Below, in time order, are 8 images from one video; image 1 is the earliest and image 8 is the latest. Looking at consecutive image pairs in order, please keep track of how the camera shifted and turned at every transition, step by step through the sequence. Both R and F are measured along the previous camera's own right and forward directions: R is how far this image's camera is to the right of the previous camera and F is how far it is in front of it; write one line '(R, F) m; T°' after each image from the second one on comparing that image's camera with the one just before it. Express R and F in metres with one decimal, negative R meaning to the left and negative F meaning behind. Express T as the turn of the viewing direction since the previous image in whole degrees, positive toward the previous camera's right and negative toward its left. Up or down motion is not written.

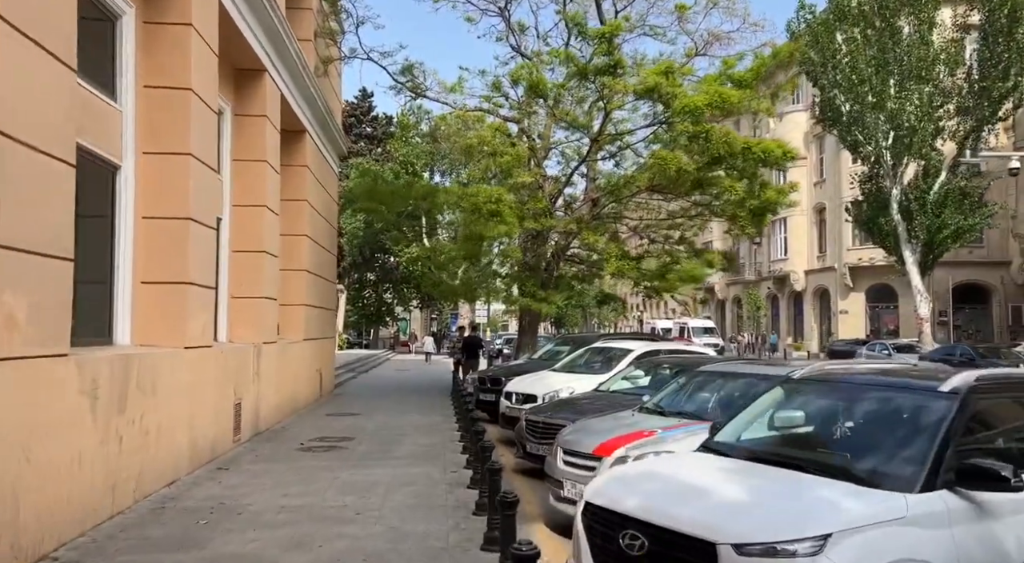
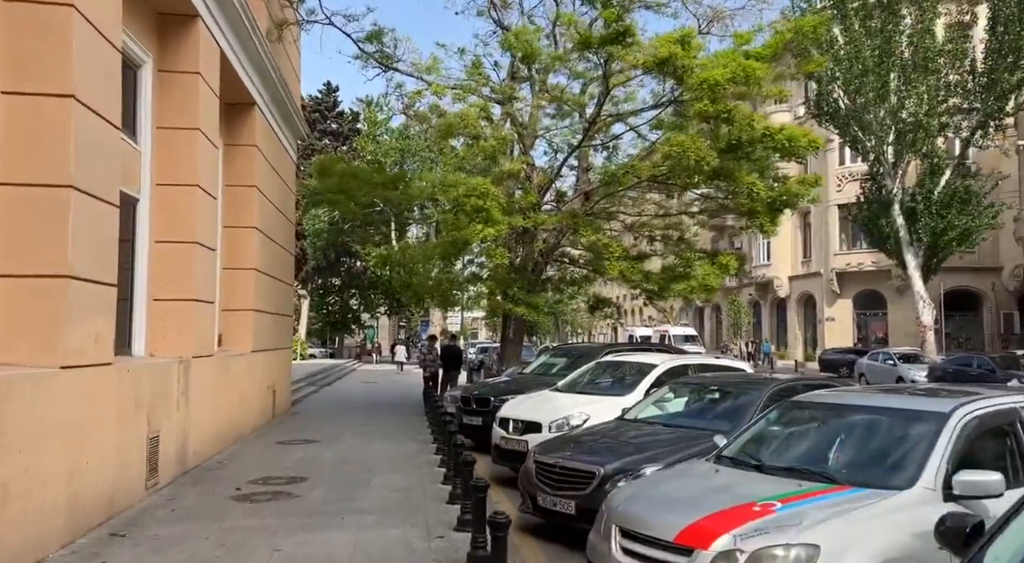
(-0.3, +2.2) m; +2°
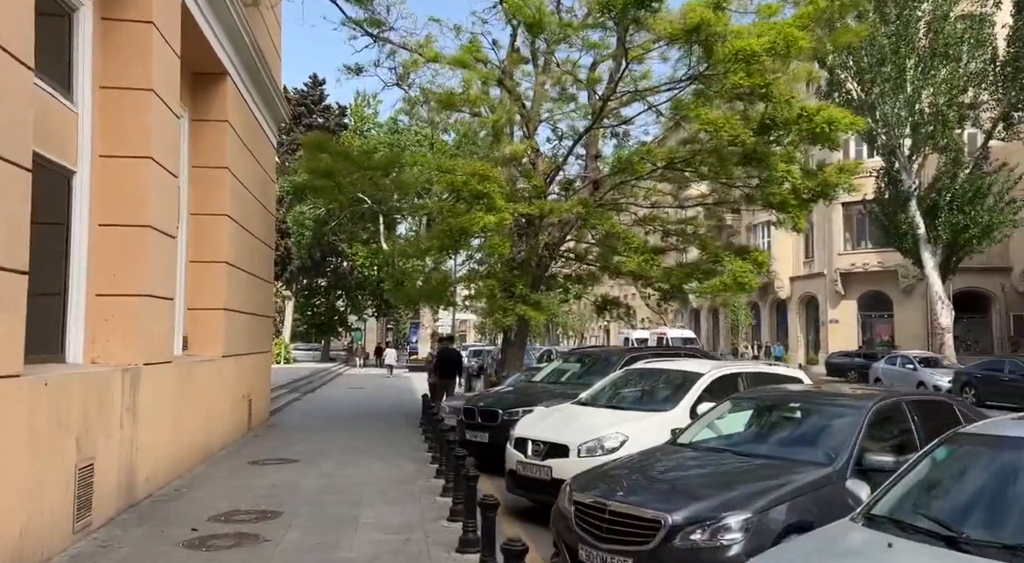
(-0.3, +1.6) m; +1°
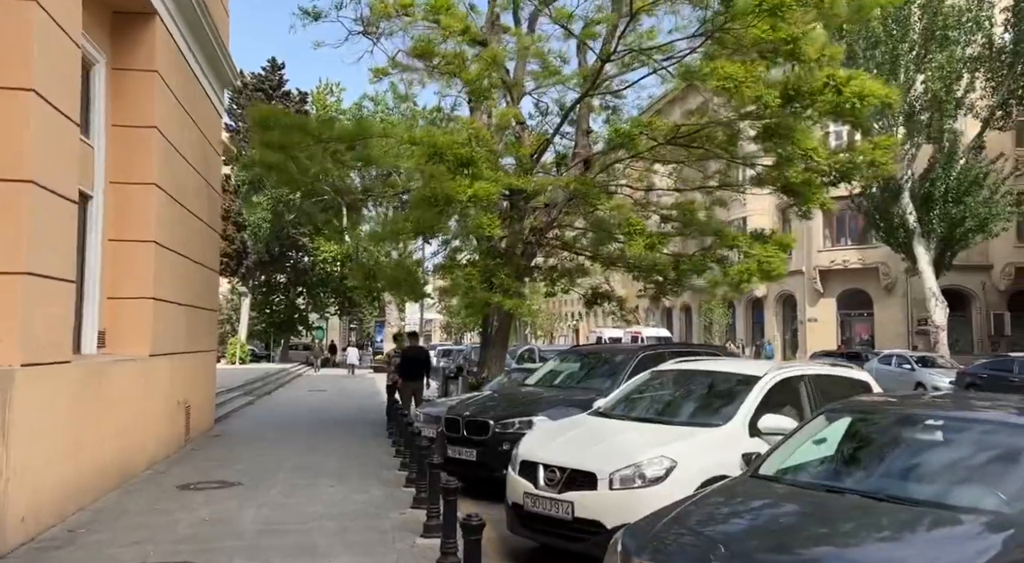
(-0.3, +1.8) m; +3°
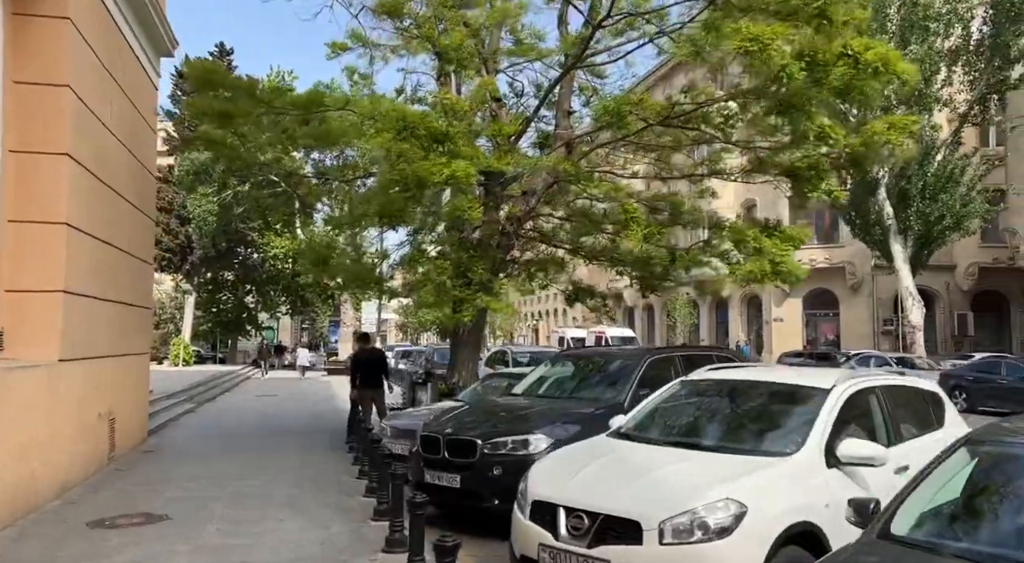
(-0.3, +1.3) m; +3°
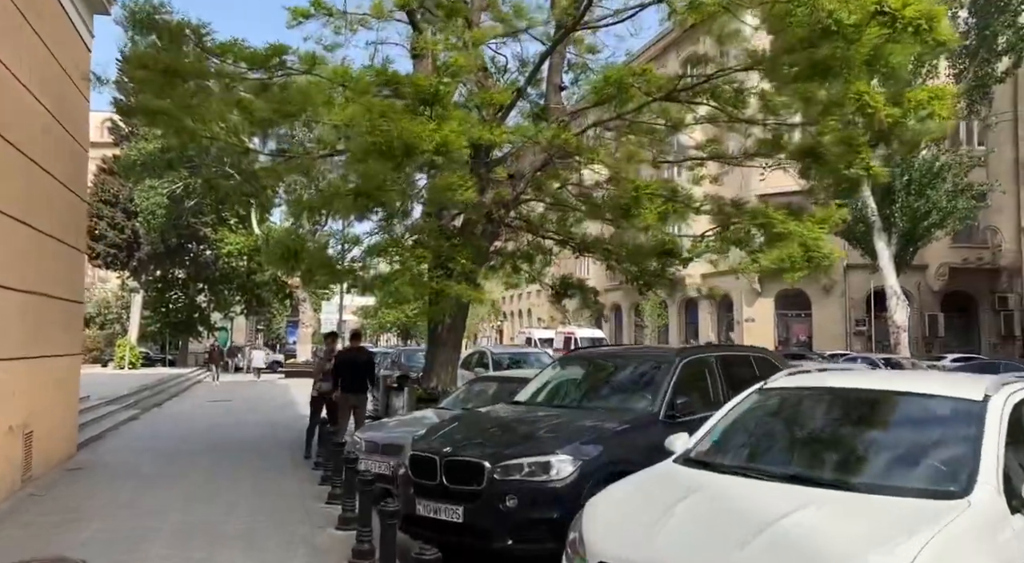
(-0.4, +1.3) m; +3°
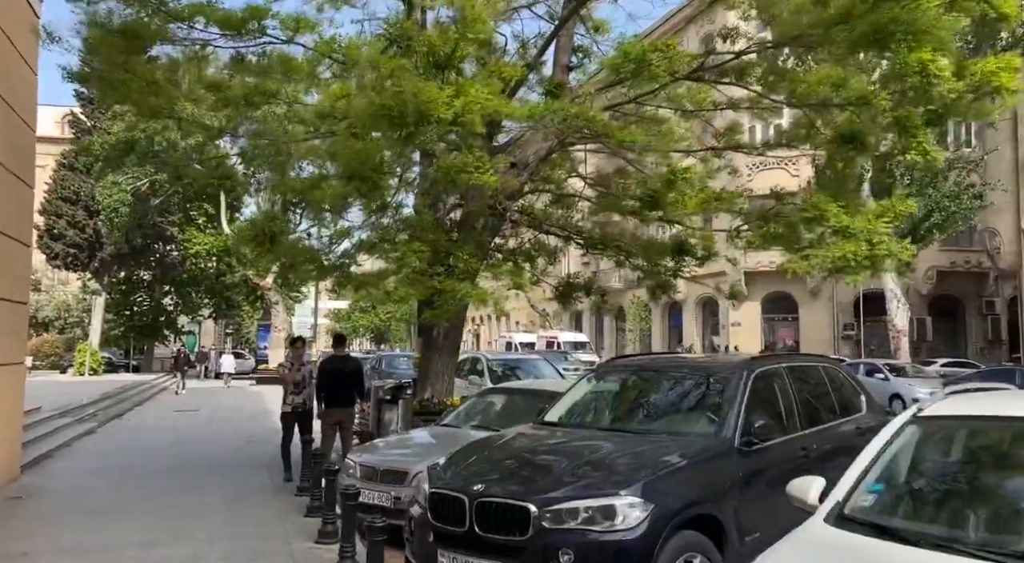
(-0.4, +1.1) m; +2°
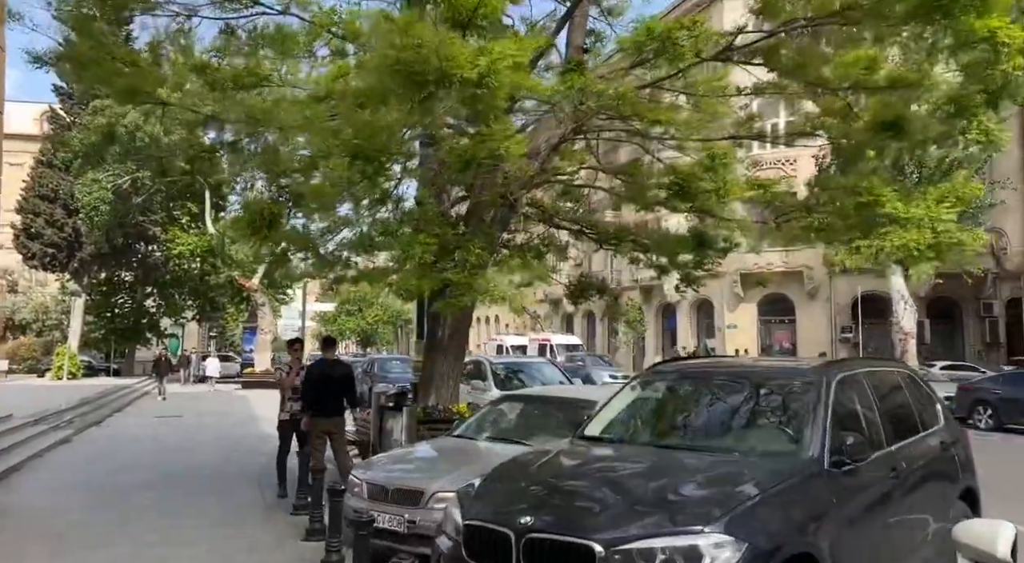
(-0.3, +0.8) m; +1°
